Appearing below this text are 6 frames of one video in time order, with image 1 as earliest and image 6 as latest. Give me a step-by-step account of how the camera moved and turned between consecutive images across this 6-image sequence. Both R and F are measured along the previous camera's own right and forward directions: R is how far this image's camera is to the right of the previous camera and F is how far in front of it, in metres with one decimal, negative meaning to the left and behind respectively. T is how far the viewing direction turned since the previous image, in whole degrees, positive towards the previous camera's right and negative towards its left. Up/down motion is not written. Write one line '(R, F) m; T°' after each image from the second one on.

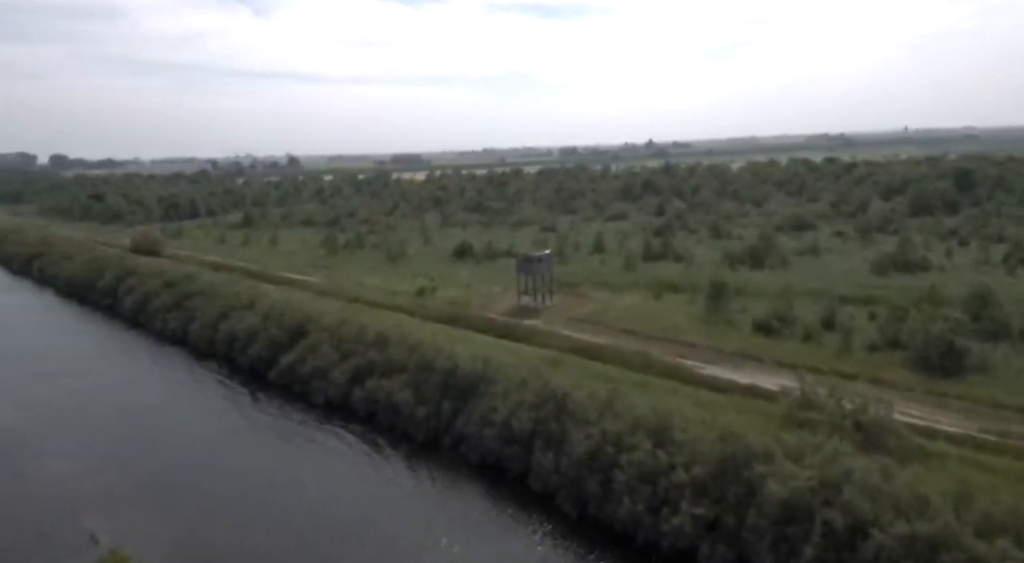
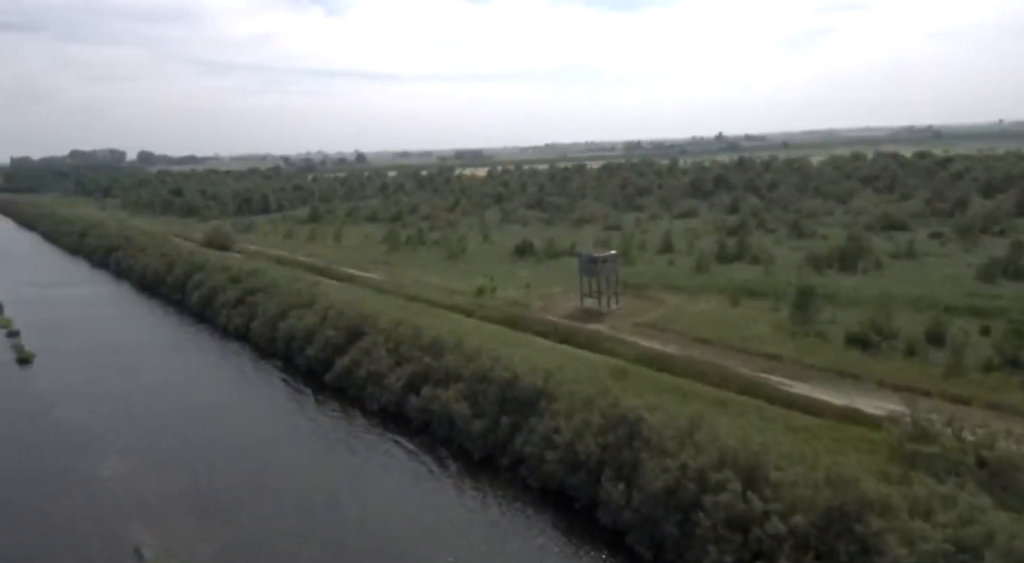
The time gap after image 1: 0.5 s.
(-0.1, +1.3) m; -5°
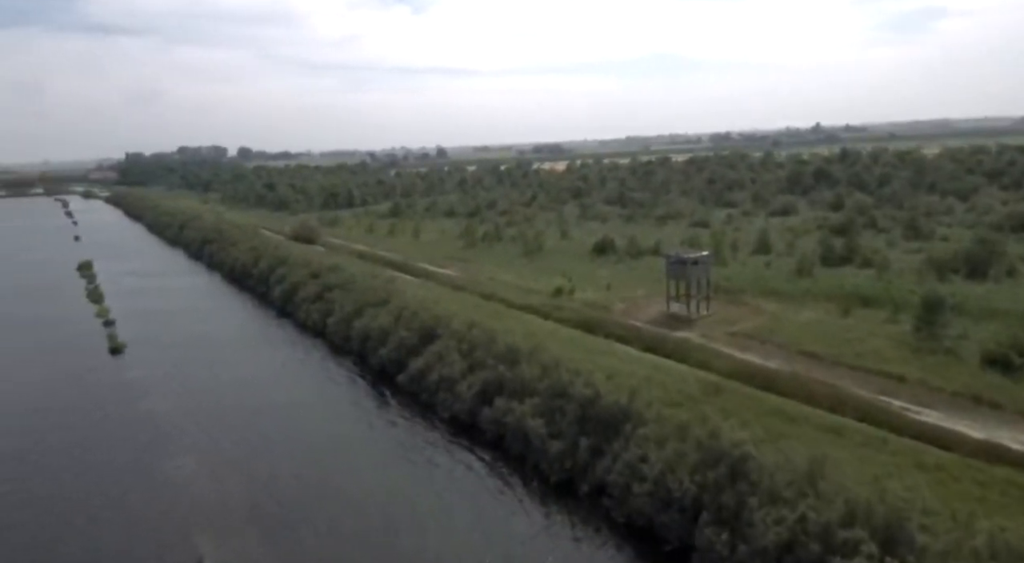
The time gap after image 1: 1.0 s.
(-0.1, +1.3) m; -6°
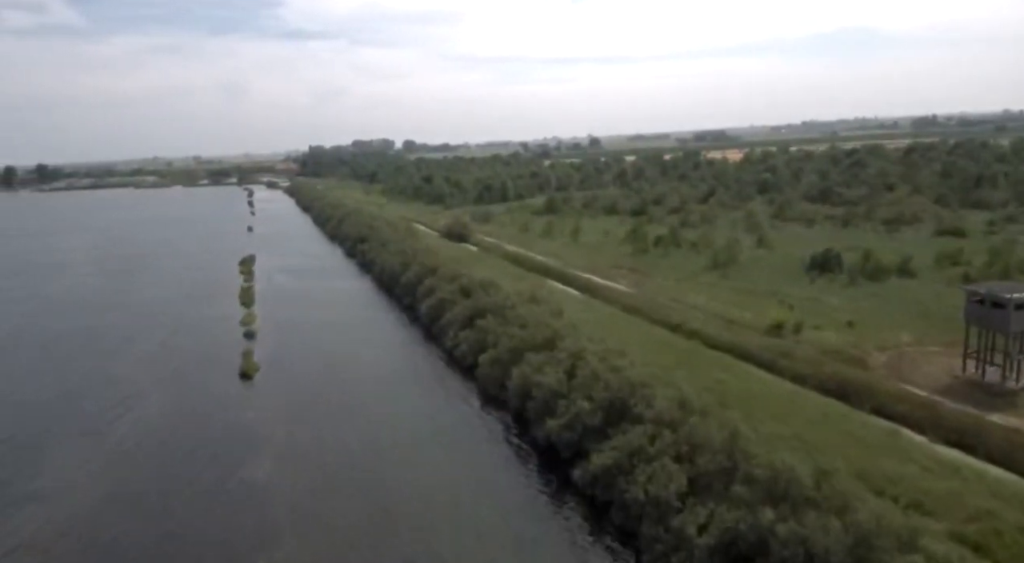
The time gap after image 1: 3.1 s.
(-1.5, +5.7) m; -12°
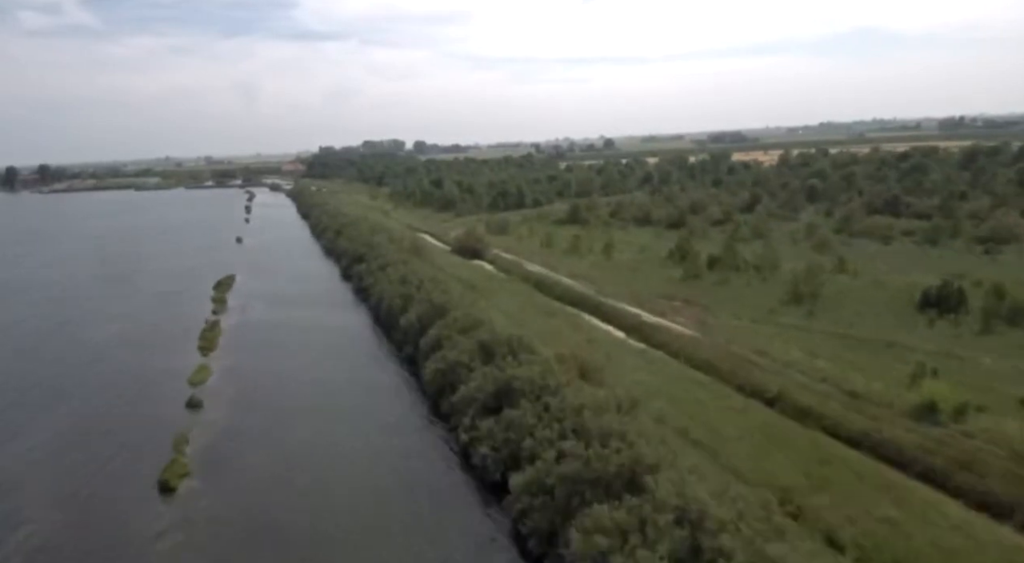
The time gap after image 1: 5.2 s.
(-0.7, +6.1) m; -1°
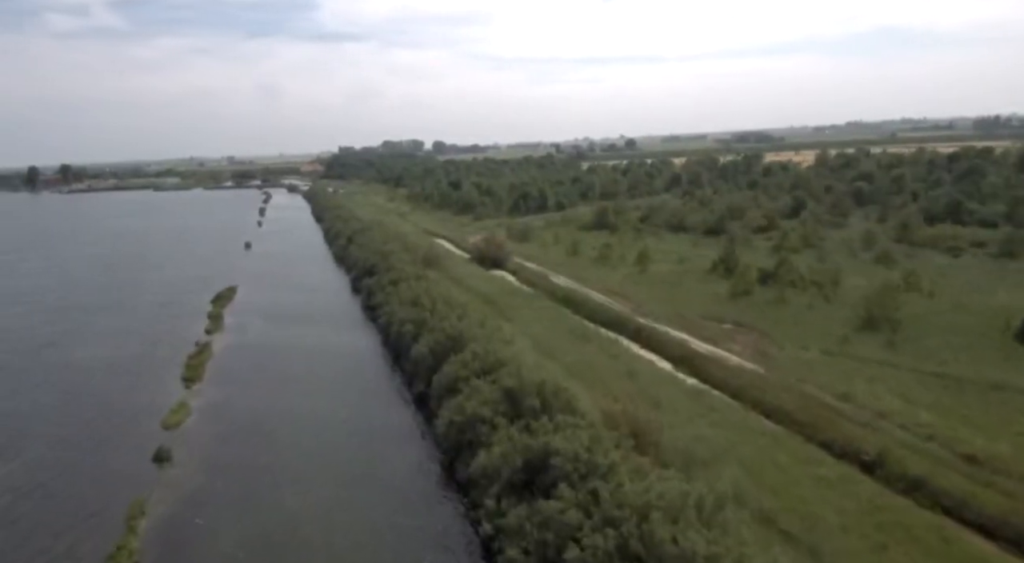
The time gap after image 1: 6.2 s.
(-0.3, +3.1) m; -2°
